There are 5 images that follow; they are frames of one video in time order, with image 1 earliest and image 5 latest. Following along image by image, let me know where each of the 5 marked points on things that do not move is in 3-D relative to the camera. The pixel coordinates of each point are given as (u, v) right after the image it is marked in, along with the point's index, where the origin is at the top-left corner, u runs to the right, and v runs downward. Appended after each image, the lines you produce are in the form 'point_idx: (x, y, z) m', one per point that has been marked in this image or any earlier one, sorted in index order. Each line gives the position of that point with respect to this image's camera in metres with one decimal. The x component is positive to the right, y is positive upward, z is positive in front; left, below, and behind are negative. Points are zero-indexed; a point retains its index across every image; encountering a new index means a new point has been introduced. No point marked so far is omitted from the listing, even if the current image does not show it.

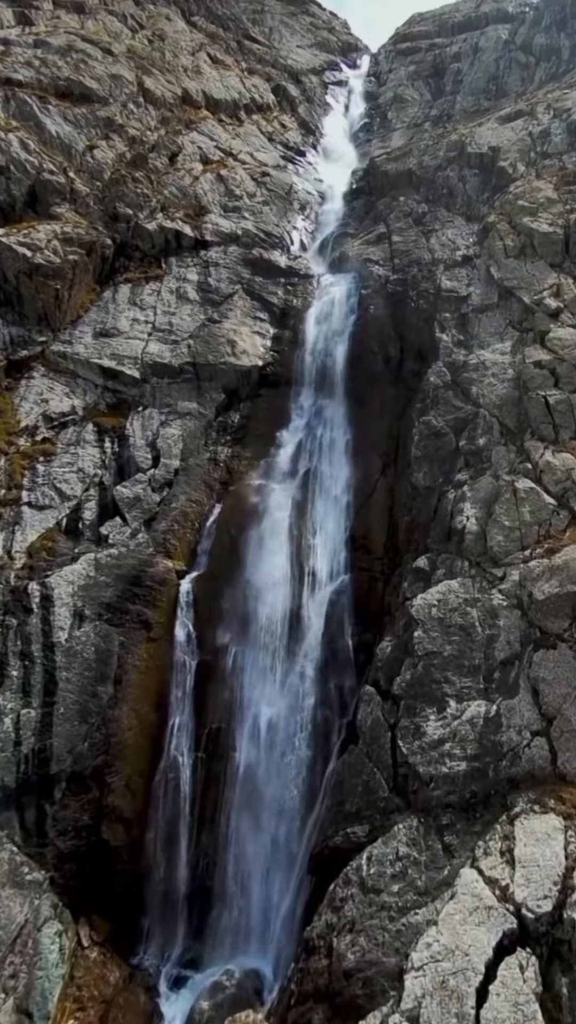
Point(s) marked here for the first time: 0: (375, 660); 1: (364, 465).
0: (+1.7, -3.0, +13.7) m
1: (+2.1, +1.3, +19.0) m
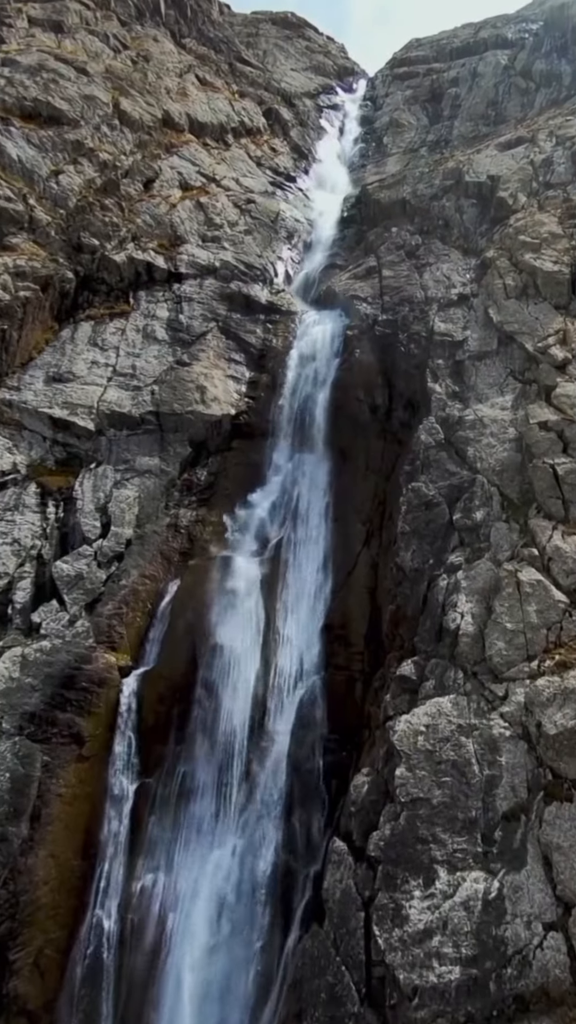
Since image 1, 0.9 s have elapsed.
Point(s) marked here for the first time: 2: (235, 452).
0: (+1.0, -4.6, +11.2) m
1: (+1.4, -0.5, +16.6) m
2: (-1.5, +1.7, +19.5) m
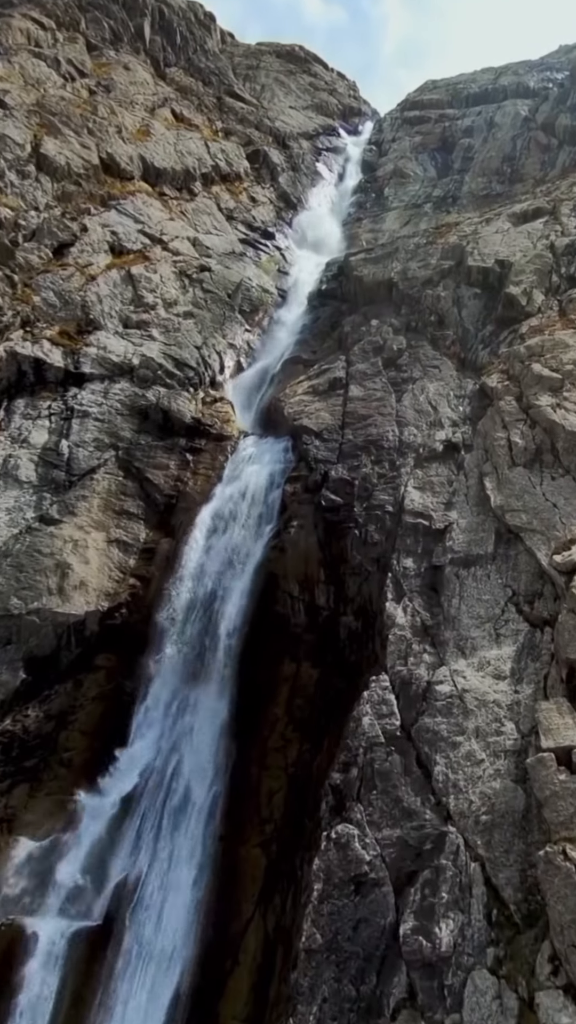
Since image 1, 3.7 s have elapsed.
0: (-1.5, -9.2, +4.5) m
1: (-0.9, -5.4, +10.1) m
2: (-3.6, -3.1, +13.0) m
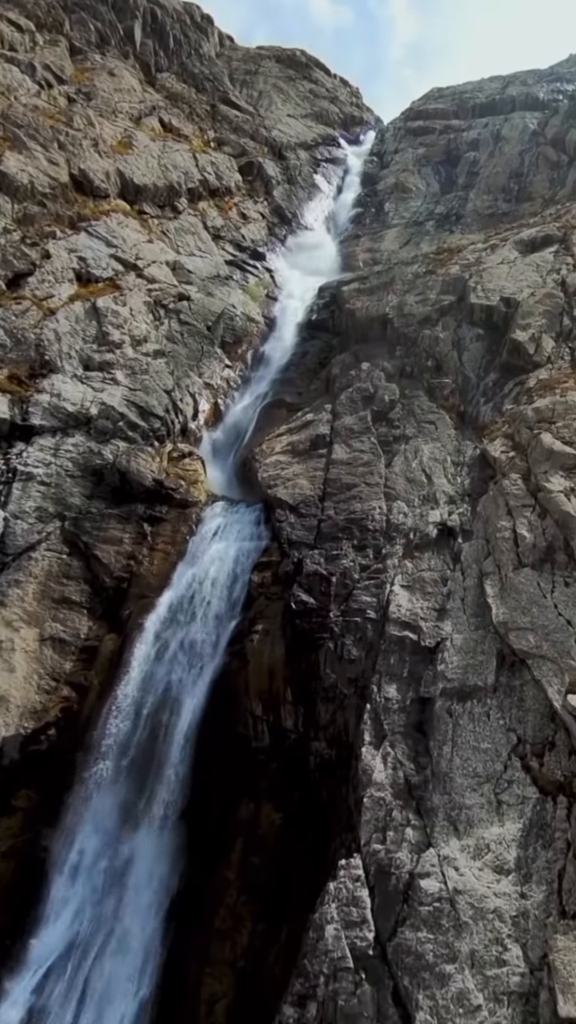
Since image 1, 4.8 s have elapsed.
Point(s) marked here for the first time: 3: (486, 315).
0: (-2.2, -11.0, +2.3) m
1: (-1.6, -7.1, +7.9) m
2: (-4.3, -4.8, +10.8) m
3: (+5.5, +5.4, +19.2) m
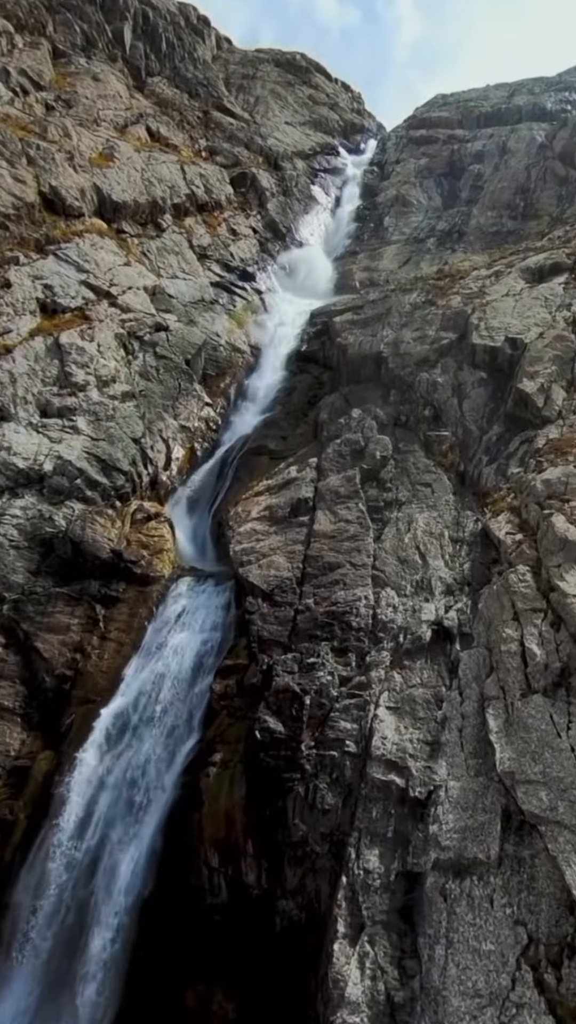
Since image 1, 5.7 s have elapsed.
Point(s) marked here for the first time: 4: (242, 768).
0: (-2.9, -12.5, +0.3) m
1: (-2.2, -8.7, +5.9) m
2: (-4.8, -6.3, +8.8) m
3: (+5.1, +3.7, +17.3) m
4: (-0.7, -3.7, +10.1) m
